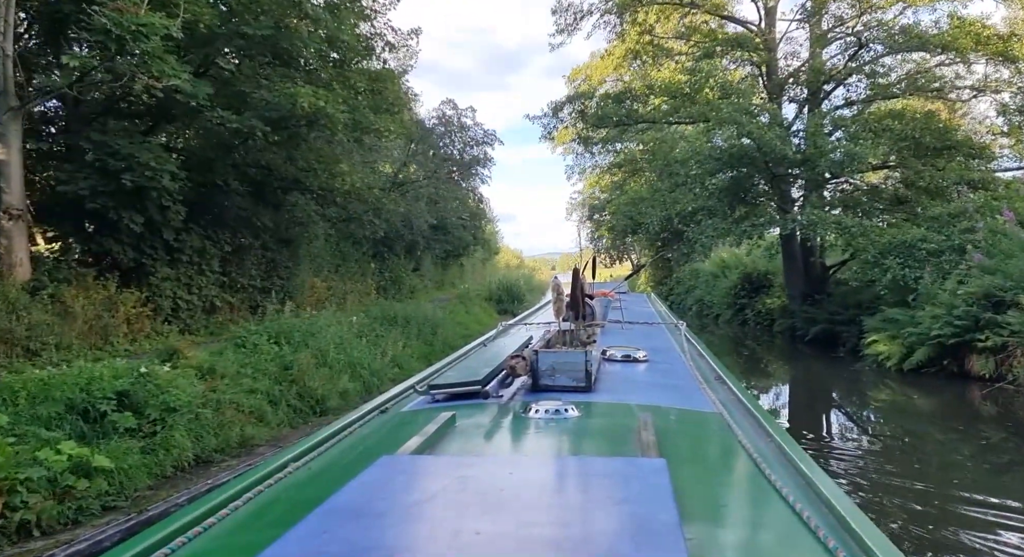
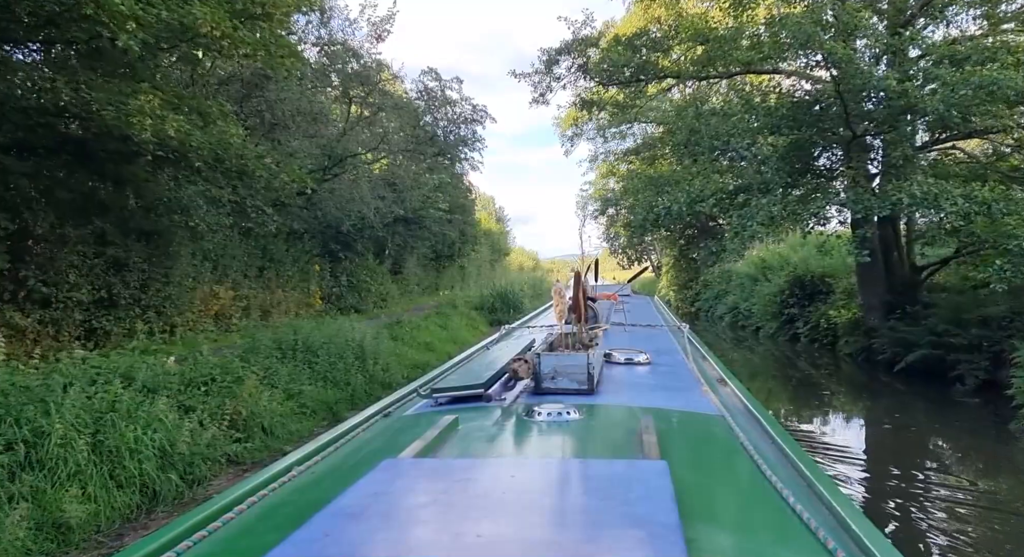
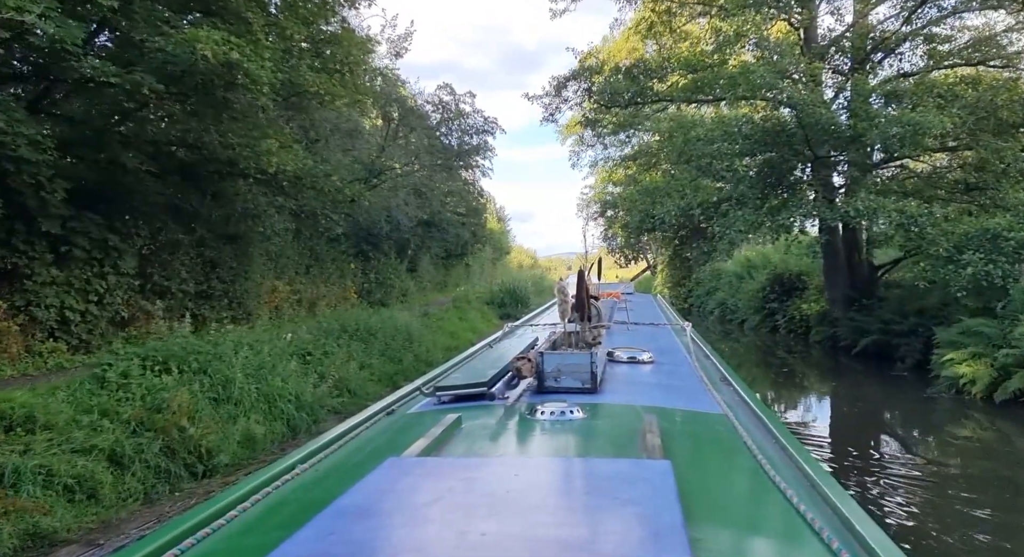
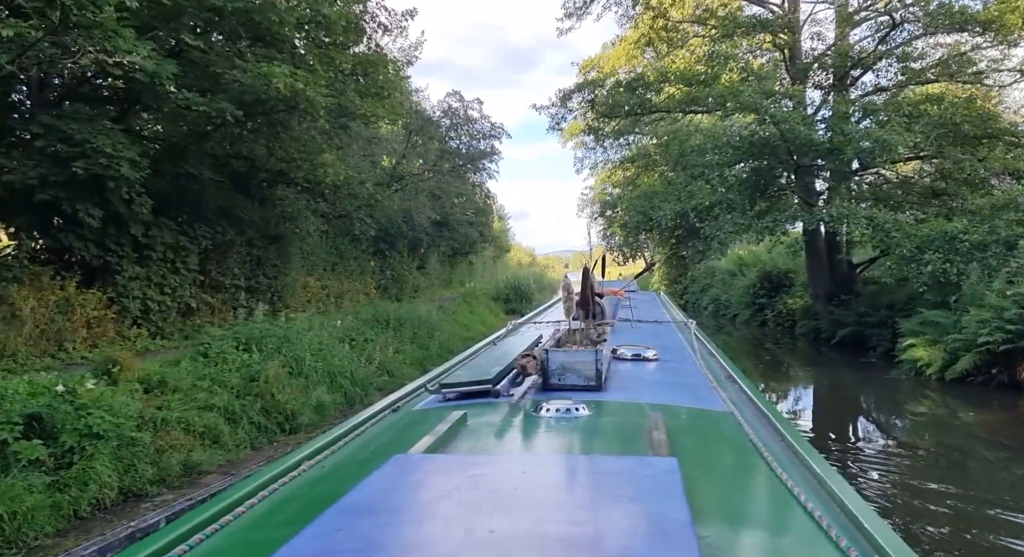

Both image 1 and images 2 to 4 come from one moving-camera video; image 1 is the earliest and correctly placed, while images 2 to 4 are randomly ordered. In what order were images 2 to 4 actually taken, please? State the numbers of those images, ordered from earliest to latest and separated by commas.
4, 3, 2
